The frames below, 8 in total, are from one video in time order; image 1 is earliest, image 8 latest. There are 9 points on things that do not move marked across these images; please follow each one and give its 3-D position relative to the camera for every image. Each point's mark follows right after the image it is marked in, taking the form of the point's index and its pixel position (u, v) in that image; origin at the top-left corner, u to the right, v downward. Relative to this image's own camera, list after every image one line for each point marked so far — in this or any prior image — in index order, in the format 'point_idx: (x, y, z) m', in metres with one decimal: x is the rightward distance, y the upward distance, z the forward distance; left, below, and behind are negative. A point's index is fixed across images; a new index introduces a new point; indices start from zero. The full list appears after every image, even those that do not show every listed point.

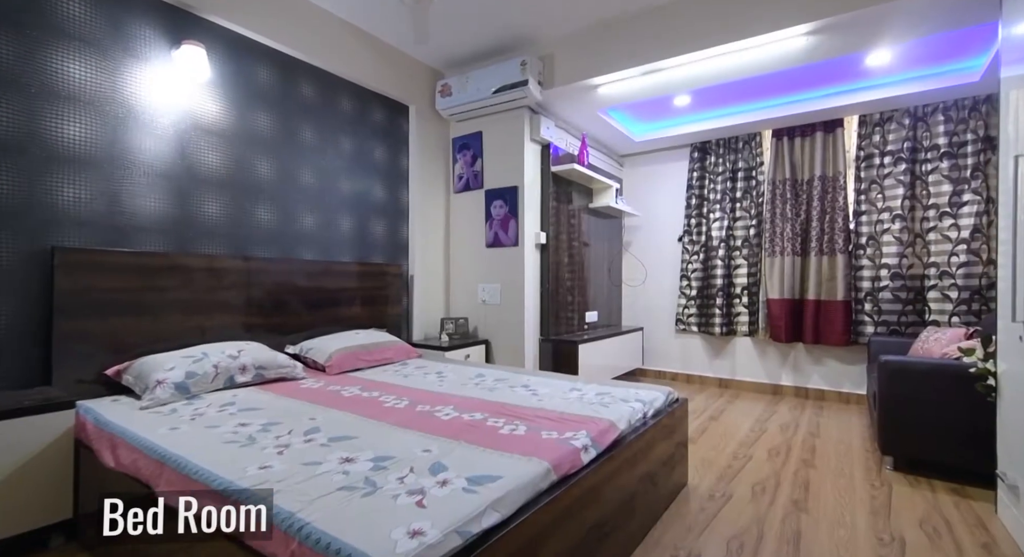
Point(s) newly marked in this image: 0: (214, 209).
0: (-1.5, +0.3, +2.5) m
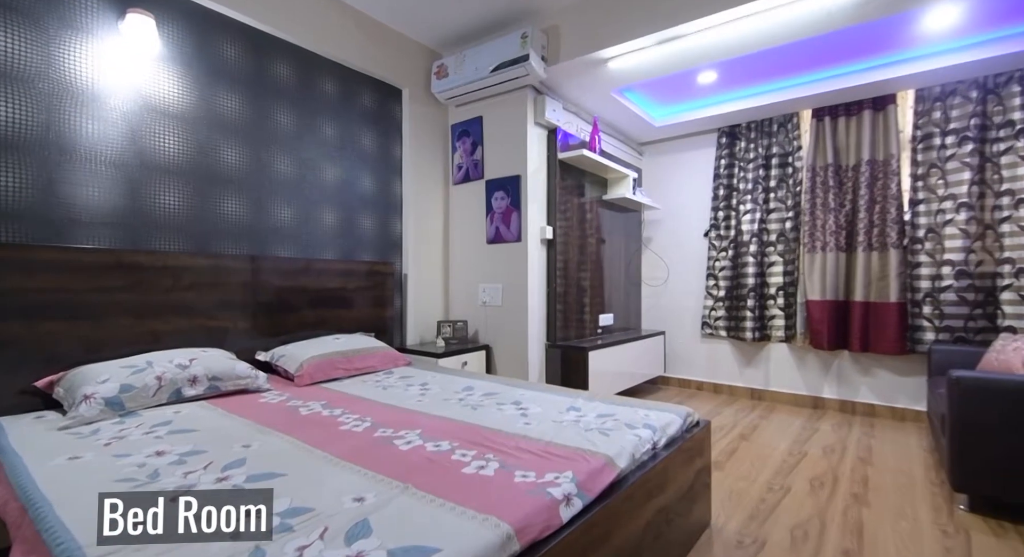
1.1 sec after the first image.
0: (-1.5, +0.3, +2.2) m
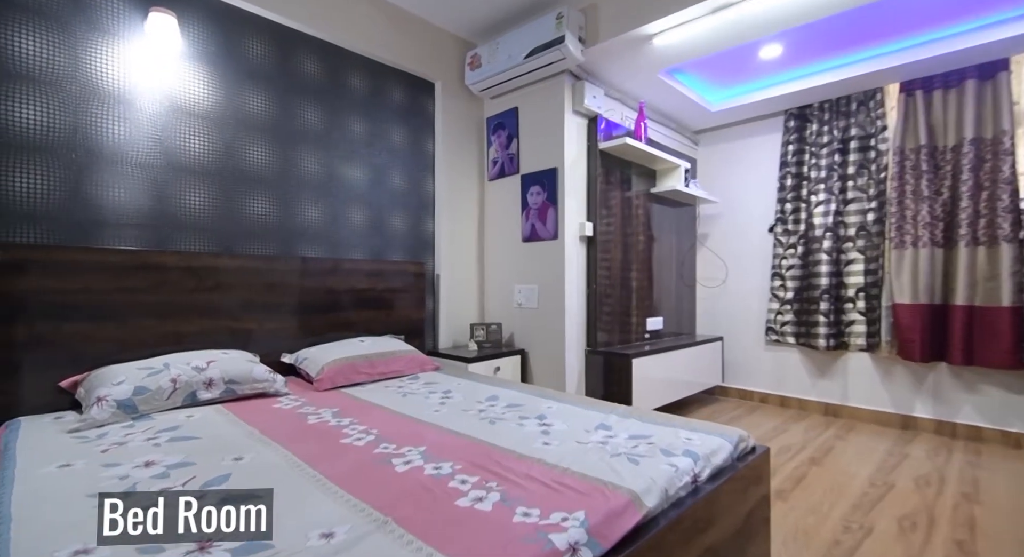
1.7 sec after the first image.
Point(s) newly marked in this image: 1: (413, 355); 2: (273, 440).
0: (-1.4, +0.3, +2.2) m
1: (-0.5, -0.4, +2.6) m
2: (-0.8, -0.5, +1.6) m
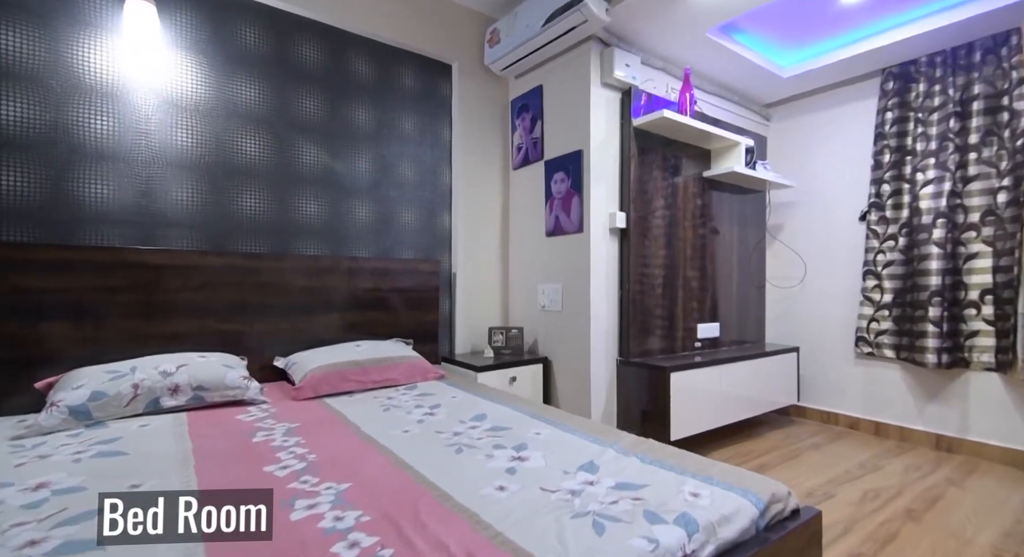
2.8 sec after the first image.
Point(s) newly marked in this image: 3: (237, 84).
0: (-1.4, +0.4, +2.1) m
1: (-0.5, -0.4, +2.3) m
2: (-0.9, -0.5, +1.4) m
3: (-1.2, +0.9, +2.2) m
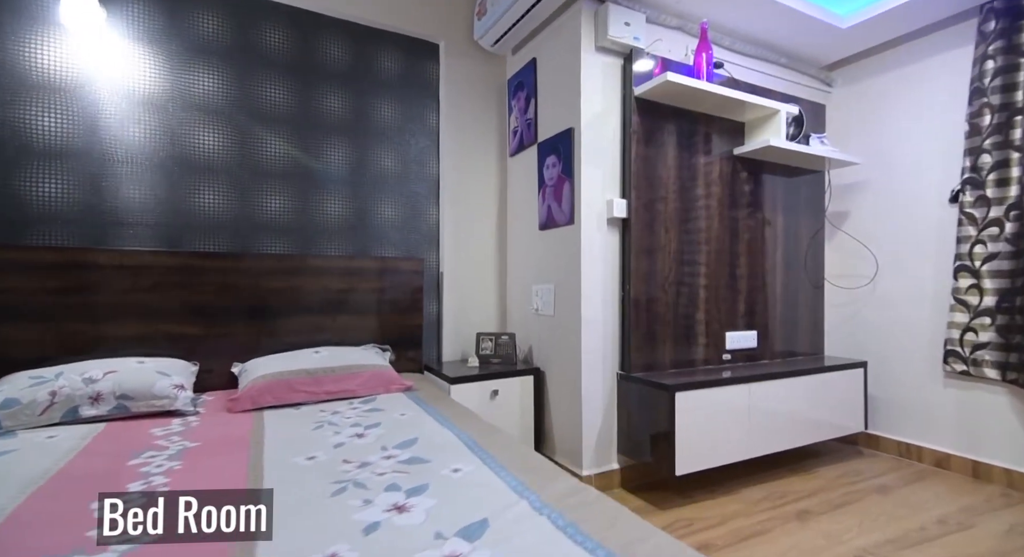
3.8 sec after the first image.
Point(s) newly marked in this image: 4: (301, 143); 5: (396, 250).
0: (-1.5, +0.3, +2.0) m
1: (-0.6, -0.4, +2.1) m
2: (-1.1, -0.5, +1.2) m
3: (-1.4, +0.9, +2.1) m
4: (-1.0, +0.6, +2.3) m
5: (-0.6, +0.1, +2.5) m
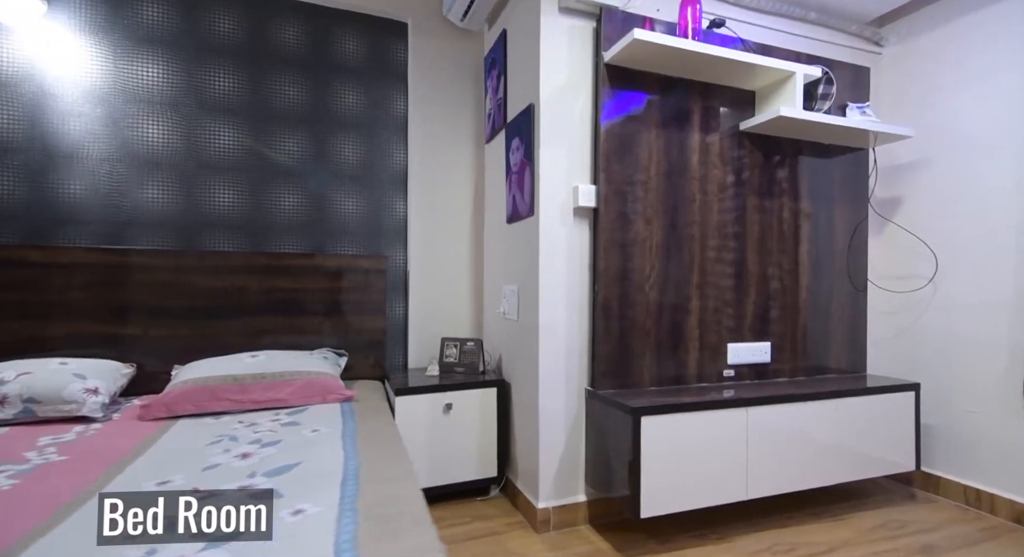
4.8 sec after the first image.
0: (-1.7, +0.4, +2.0) m
1: (-0.8, -0.4, +1.9) m
2: (-1.4, -0.5, +1.1) m
3: (-1.5, +0.9, +2.0) m
4: (-1.1, +0.6, +2.2) m
5: (-0.7, +0.1, +2.3) m
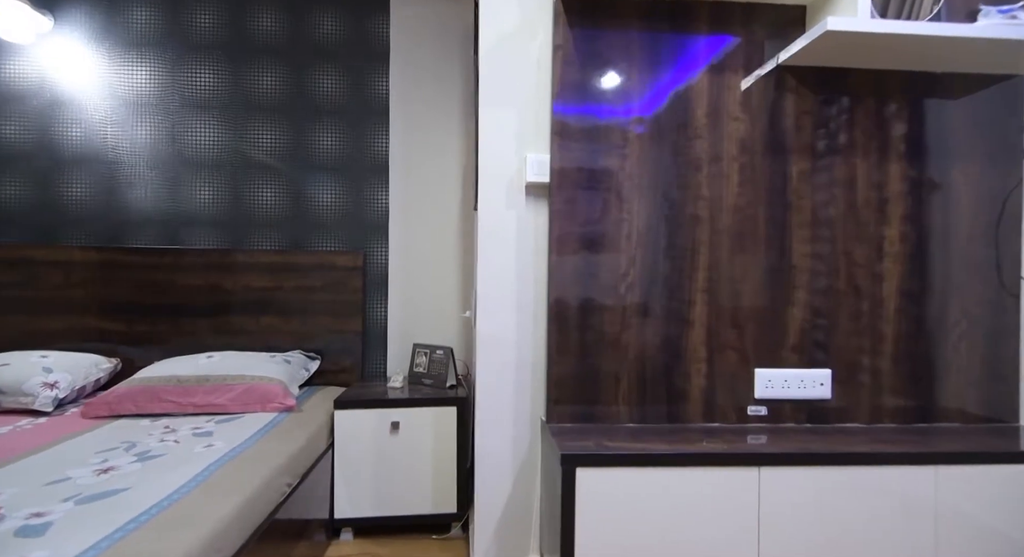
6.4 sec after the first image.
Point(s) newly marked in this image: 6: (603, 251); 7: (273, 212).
0: (-1.8, +0.4, +2.1) m
1: (-0.9, -0.4, +1.7) m
2: (-1.8, -0.5, +1.2) m
3: (-1.6, +0.9, +2.1) m
4: (-1.2, +0.6, +2.1) m
5: (-0.8, +0.2, +2.1) m
6: (+0.3, +0.1, +1.4) m
7: (-1.0, +0.3, +2.1) m
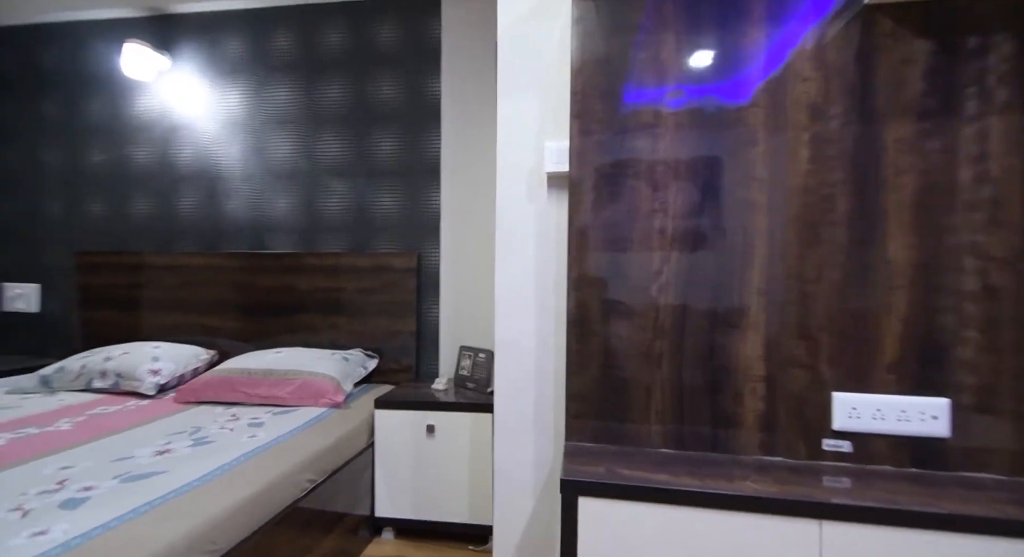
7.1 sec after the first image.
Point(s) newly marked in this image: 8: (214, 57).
0: (-1.5, +0.4, +2.4) m
1: (-0.8, -0.4, +1.8) m
2: (-1.7, -0.5, +1.5) m
3: (-1.3, +0.9, +2.4) m
4: (-0.9, +0.6, +2.3) m
5: (-0.5, +0.2, +2.2) m
6: (+0.3, +0.1, +1.2) m
7: (-0.8, +0.3, +2.2) m
8: (-1.4, +1.1, +2.4) m
